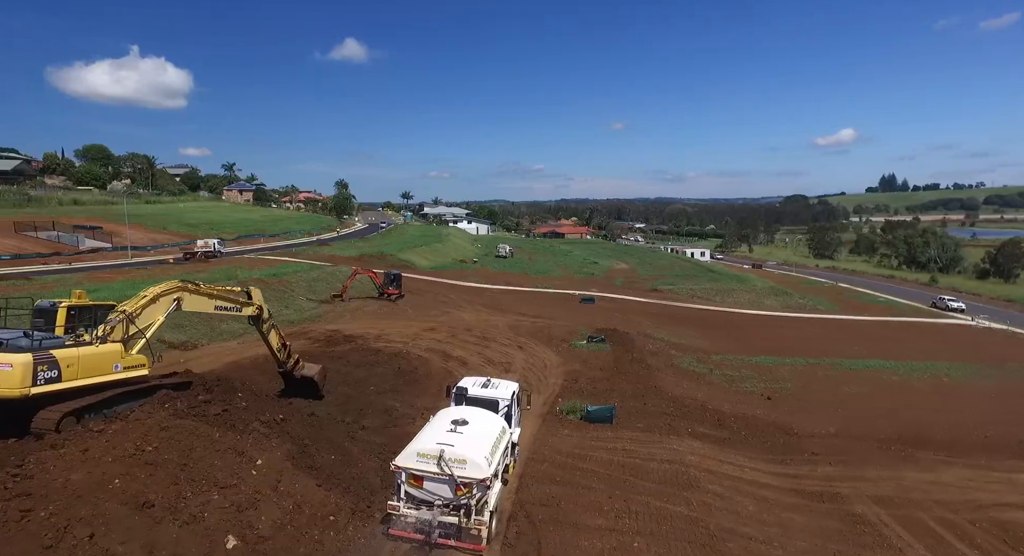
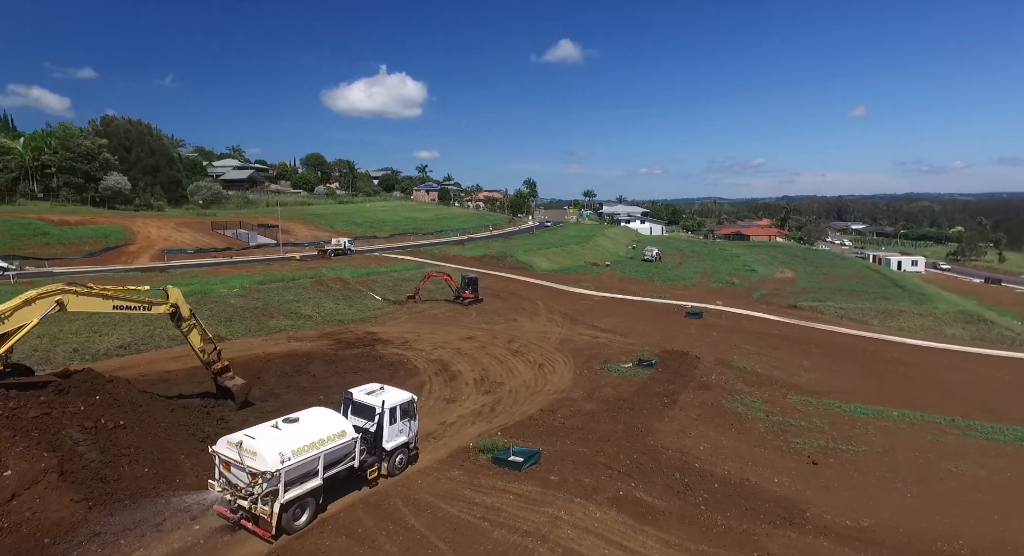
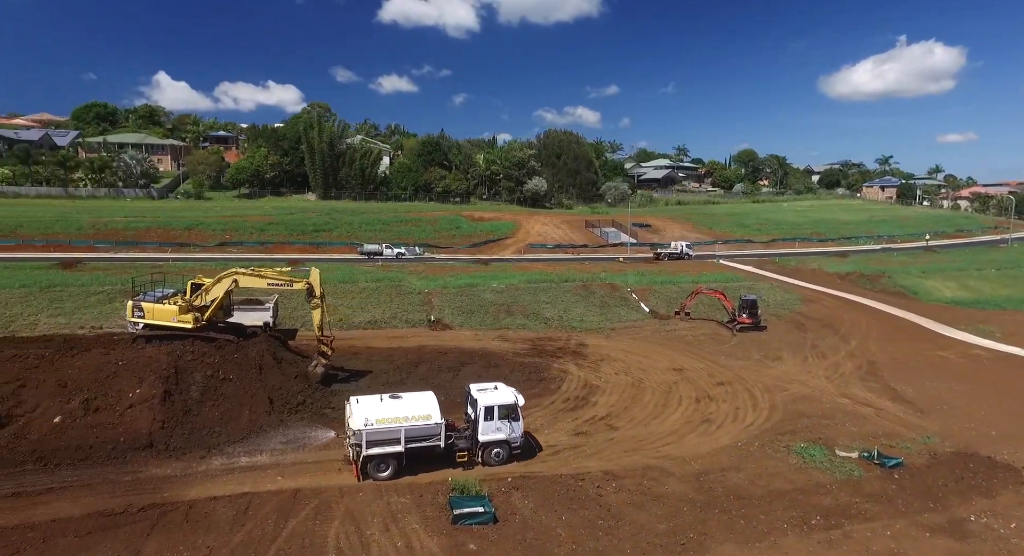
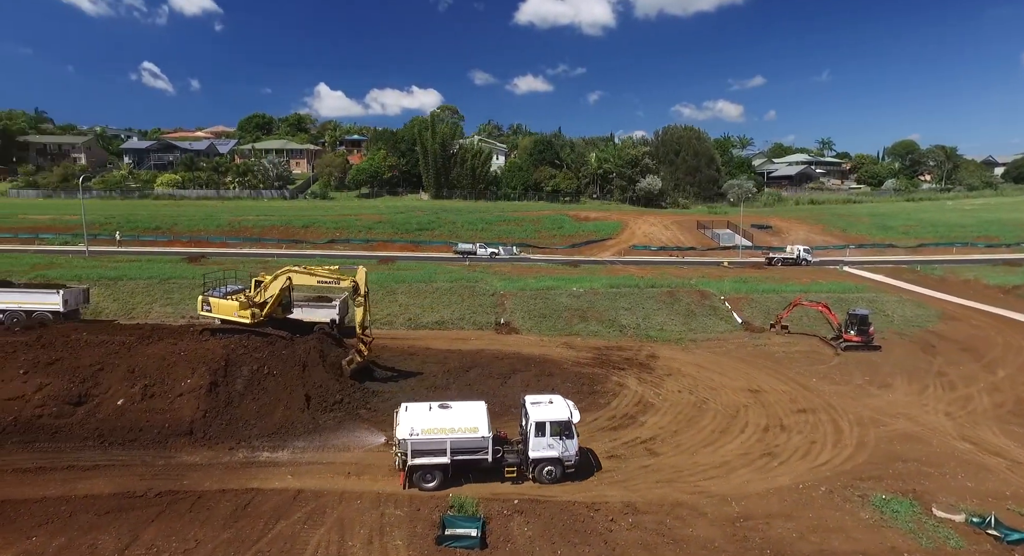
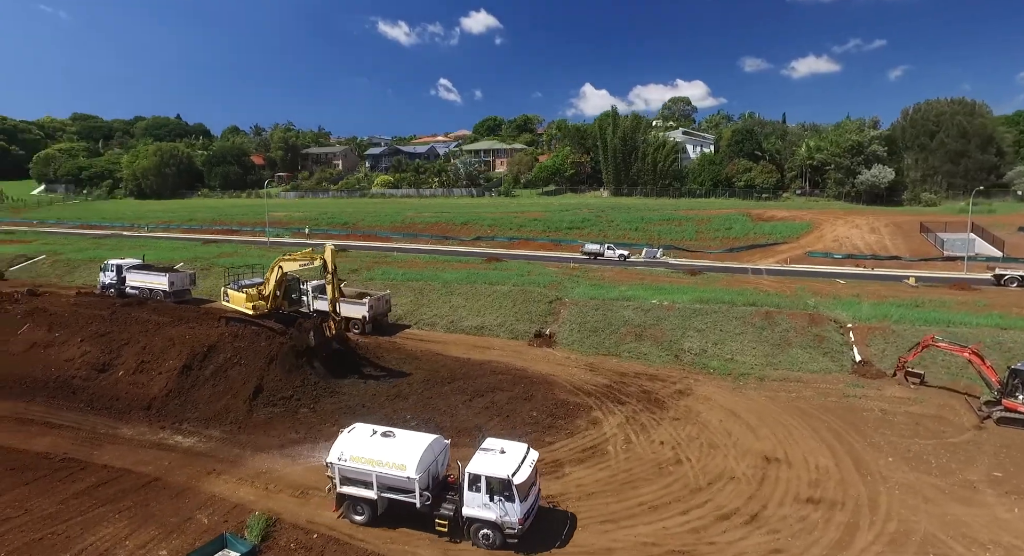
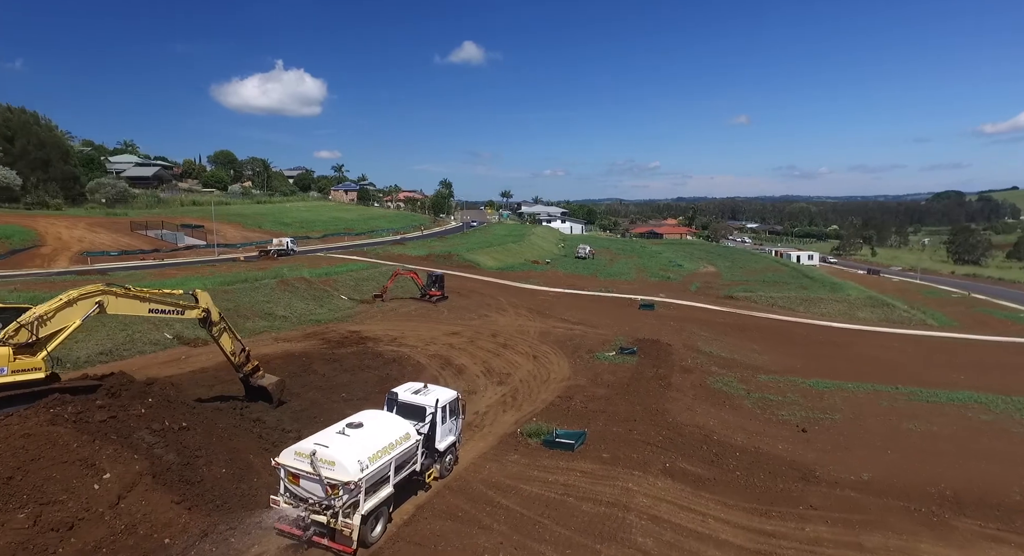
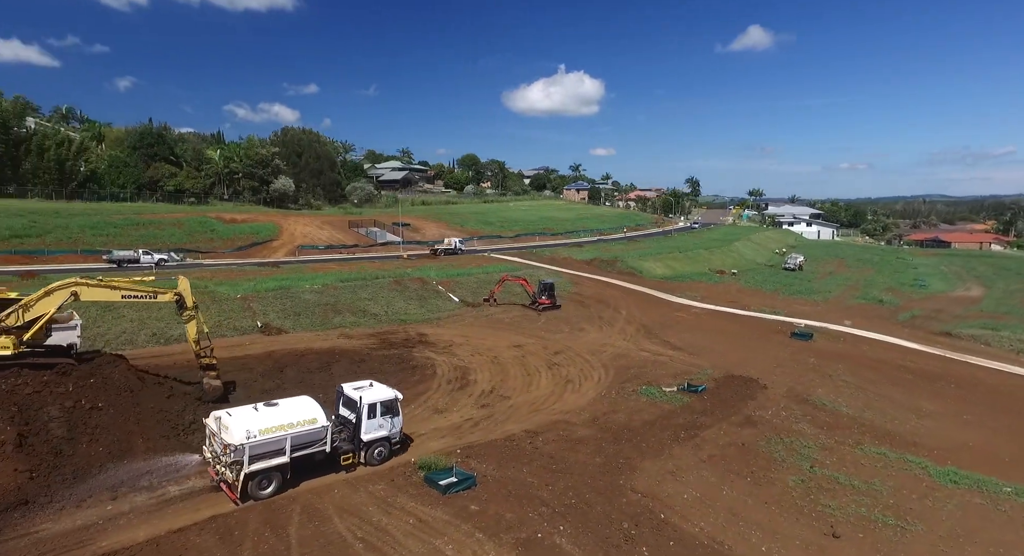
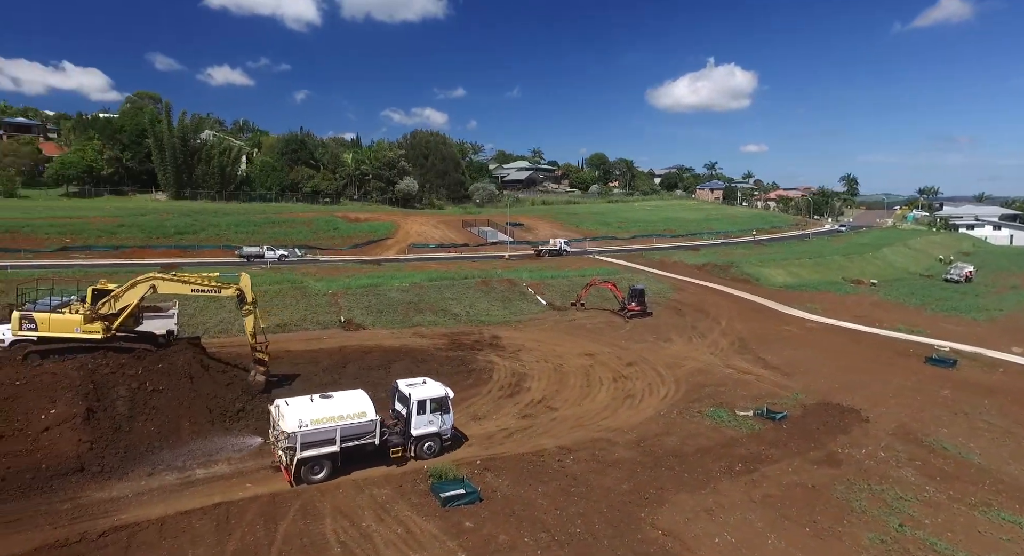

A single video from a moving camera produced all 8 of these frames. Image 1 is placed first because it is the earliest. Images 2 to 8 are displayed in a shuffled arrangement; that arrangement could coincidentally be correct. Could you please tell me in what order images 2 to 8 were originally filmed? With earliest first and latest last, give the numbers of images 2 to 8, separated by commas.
6, 2, 7, 8, 3, 4, 5
